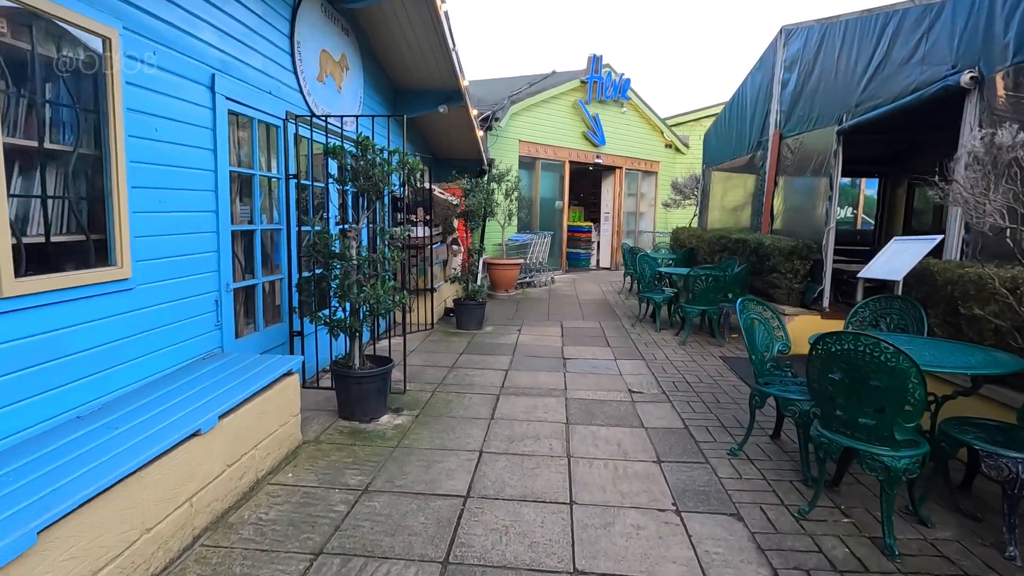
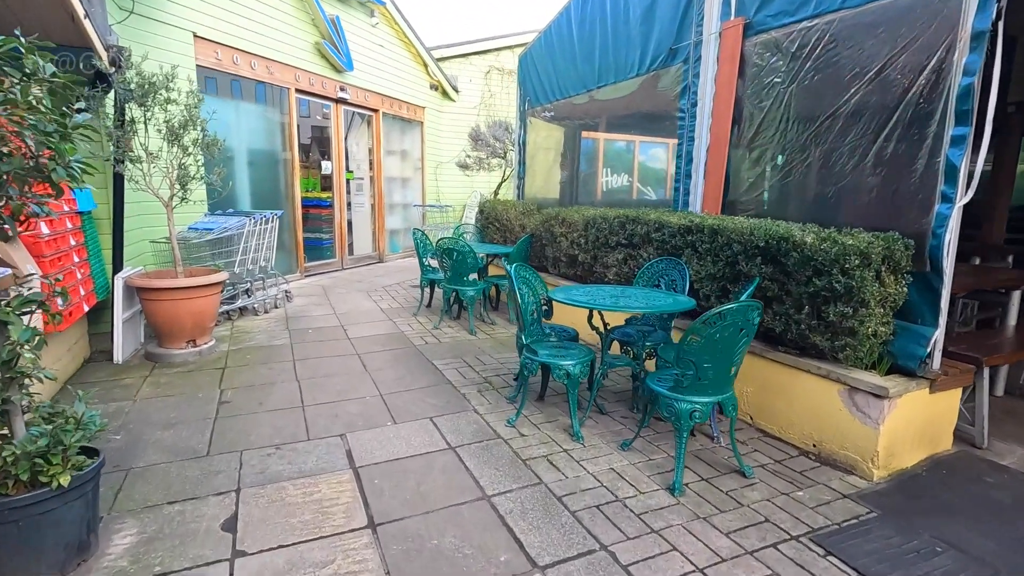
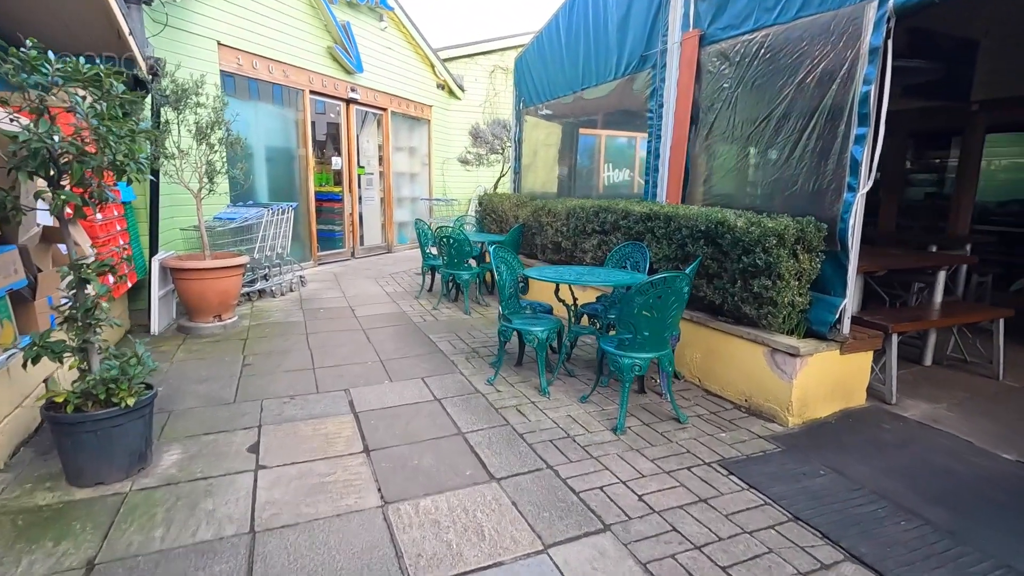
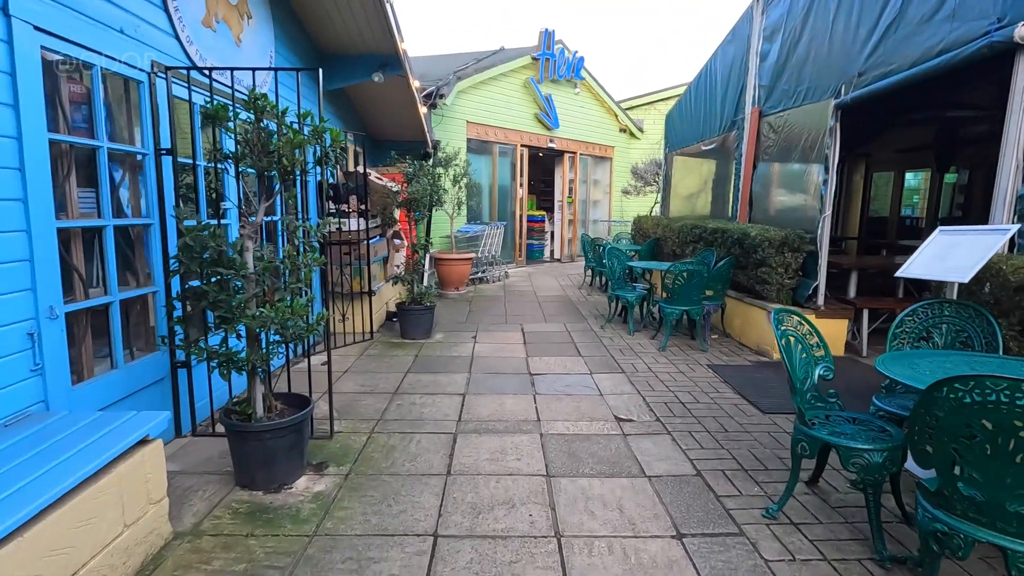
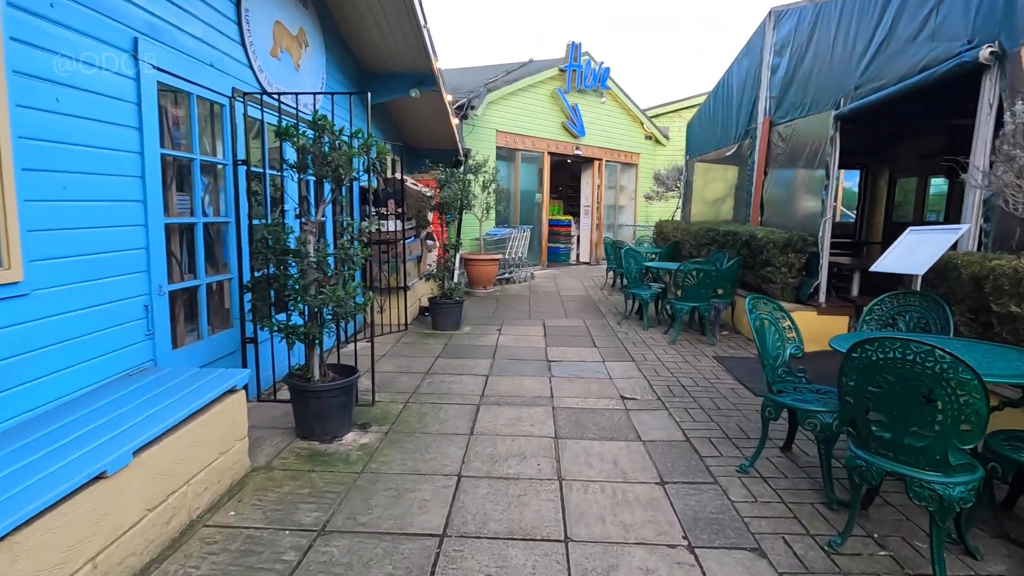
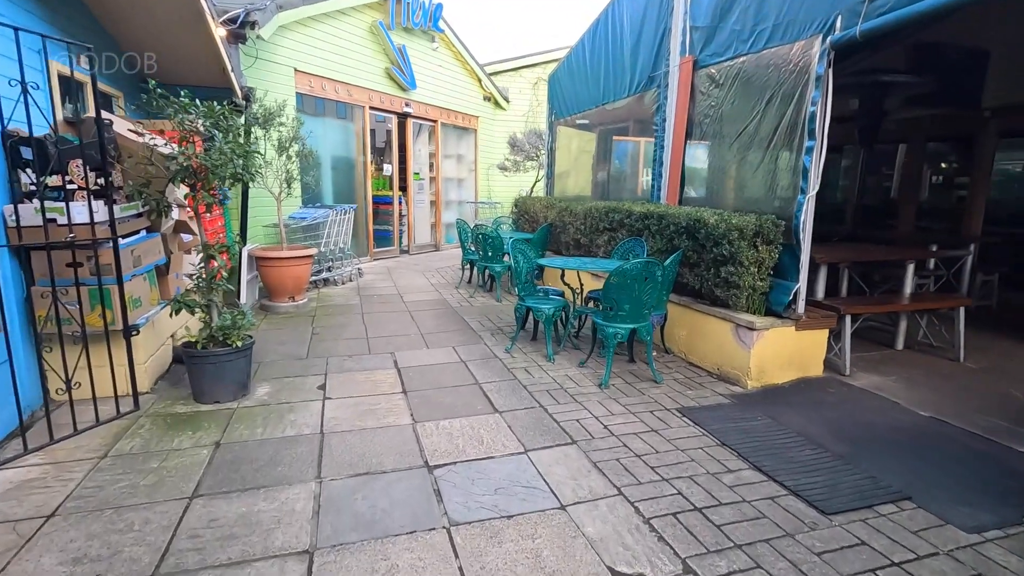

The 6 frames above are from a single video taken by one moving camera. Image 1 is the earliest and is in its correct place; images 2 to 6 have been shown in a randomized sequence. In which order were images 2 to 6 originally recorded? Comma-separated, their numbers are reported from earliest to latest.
5, 4, 6, 3, 2
